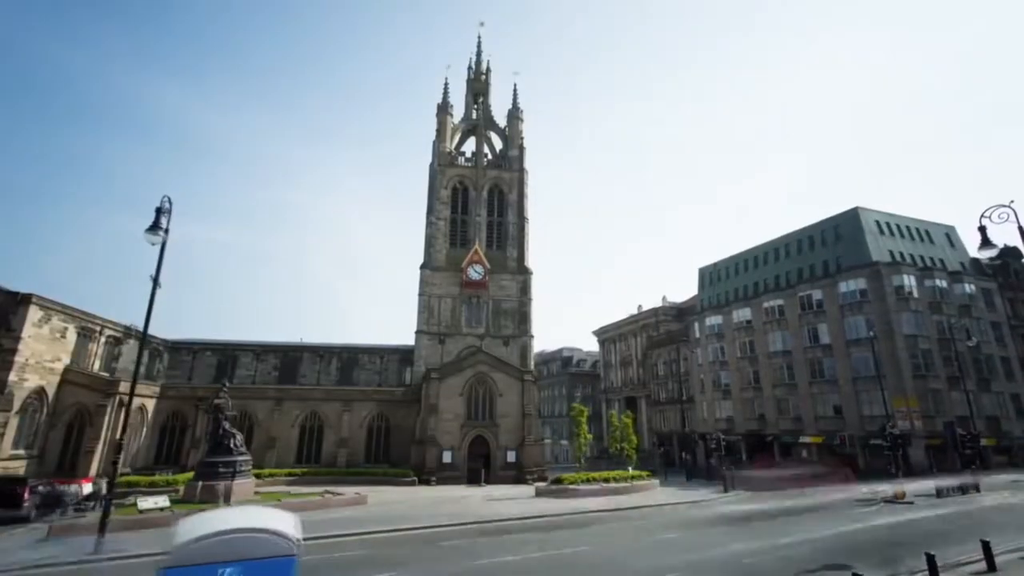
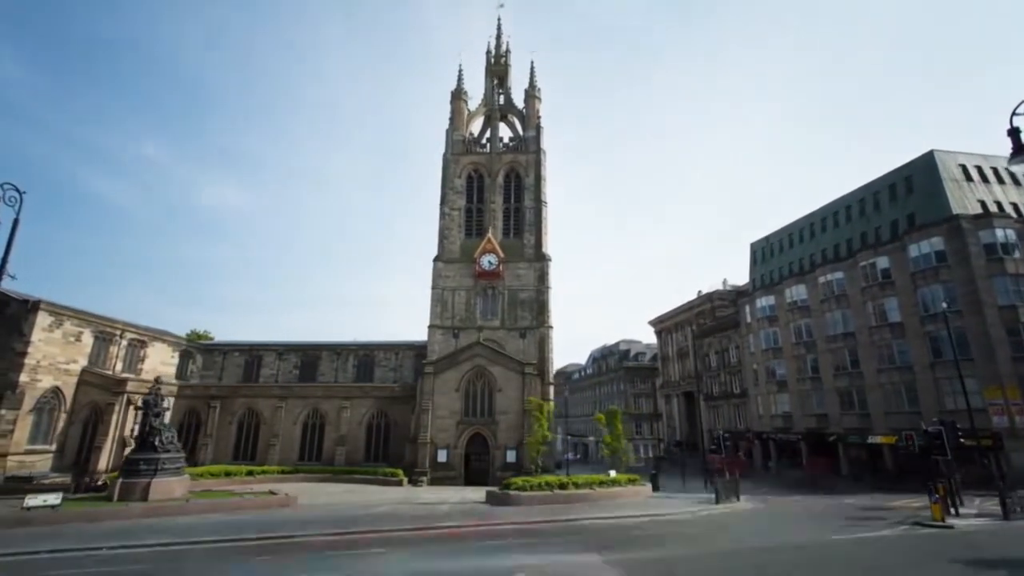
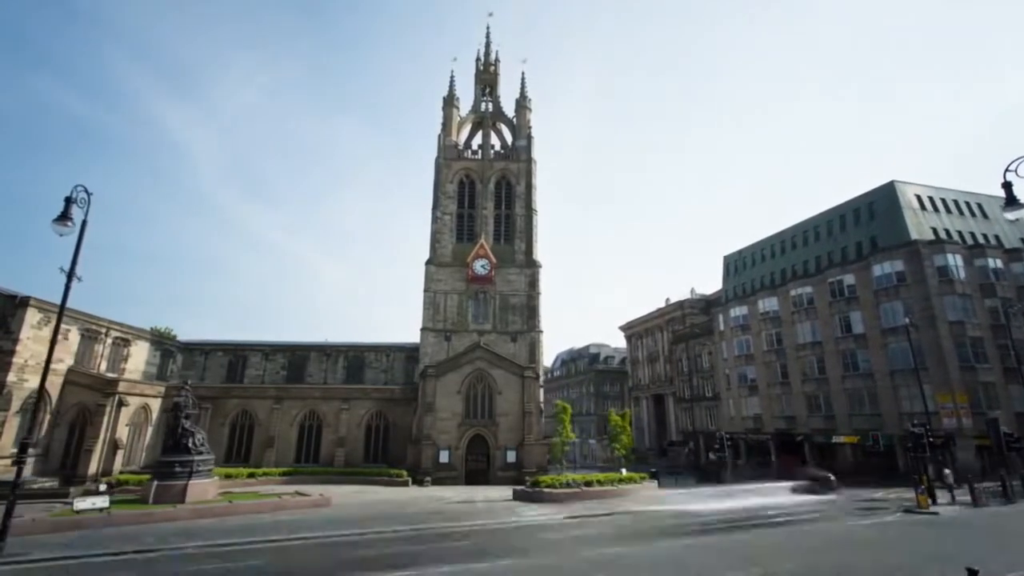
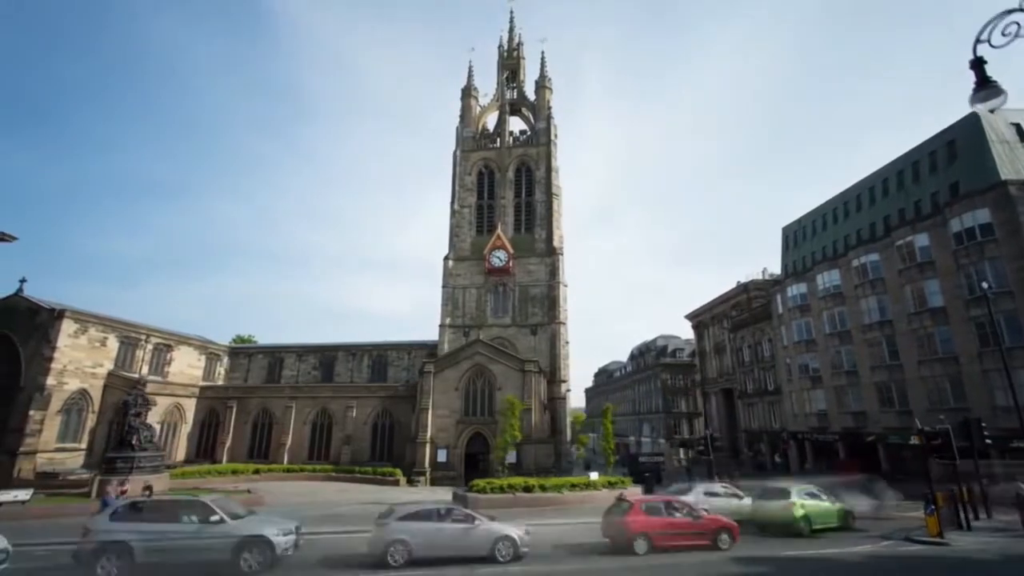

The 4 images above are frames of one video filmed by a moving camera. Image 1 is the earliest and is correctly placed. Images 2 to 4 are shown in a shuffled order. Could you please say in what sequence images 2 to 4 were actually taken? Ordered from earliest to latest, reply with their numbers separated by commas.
3, 2, 4
